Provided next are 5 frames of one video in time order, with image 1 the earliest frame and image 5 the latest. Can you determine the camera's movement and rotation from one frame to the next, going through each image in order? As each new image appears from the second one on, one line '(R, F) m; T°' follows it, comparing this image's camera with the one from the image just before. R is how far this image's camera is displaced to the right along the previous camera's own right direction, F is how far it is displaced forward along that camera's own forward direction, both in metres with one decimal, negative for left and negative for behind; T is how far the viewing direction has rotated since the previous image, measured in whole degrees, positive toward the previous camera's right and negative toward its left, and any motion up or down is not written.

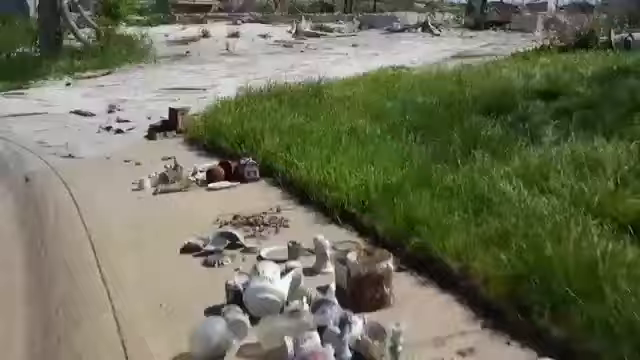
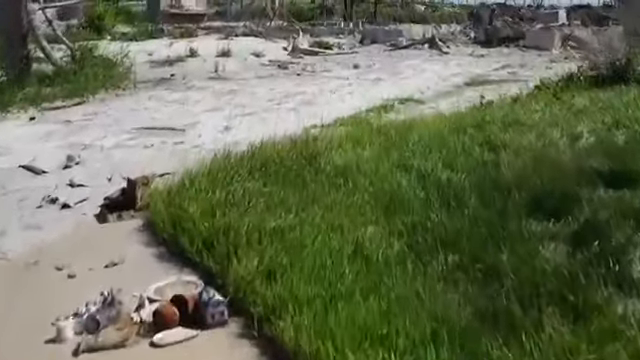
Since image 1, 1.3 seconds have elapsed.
(0.0, +1.1) m; 0°
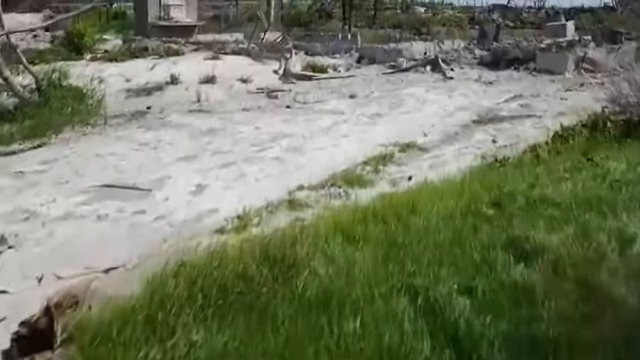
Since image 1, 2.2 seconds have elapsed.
(+0.1, +1.0) m; 0°
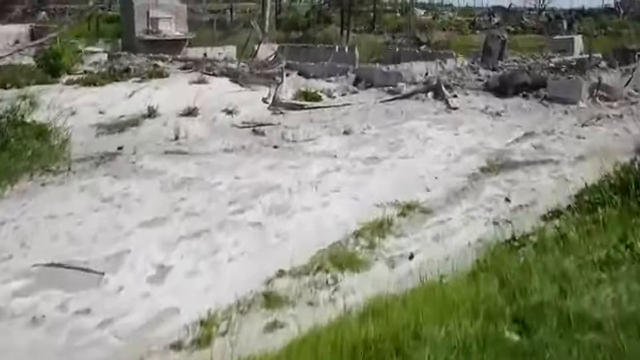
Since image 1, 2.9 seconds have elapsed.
(+0.1, +1.0) m; 0°
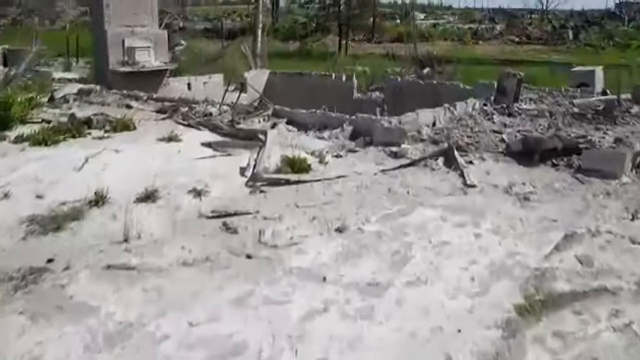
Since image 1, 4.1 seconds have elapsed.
(+0.1, +1.9) m; 0°
